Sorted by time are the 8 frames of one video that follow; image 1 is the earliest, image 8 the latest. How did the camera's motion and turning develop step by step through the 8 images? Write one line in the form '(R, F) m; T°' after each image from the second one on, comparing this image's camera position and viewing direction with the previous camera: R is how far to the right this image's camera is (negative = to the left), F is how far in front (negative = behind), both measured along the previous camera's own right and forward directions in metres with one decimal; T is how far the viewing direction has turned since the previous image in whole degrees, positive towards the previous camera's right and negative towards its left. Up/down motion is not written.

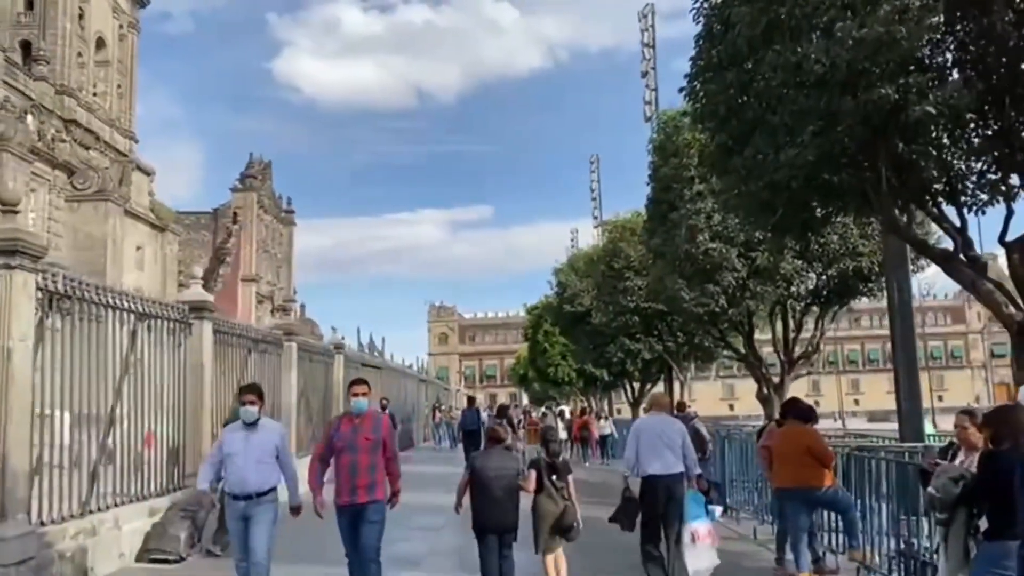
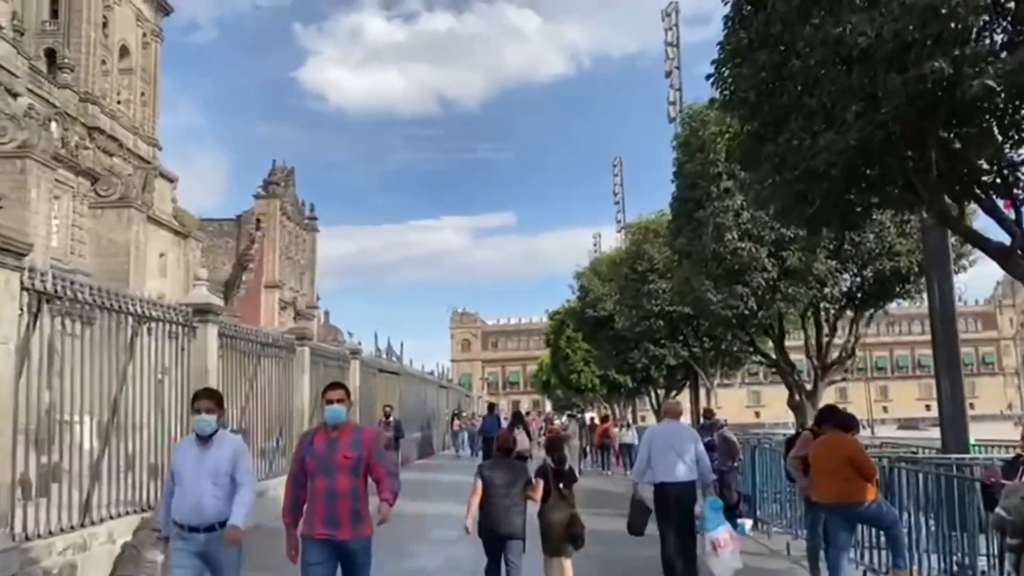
(+0.1, +0.6) m; -1°
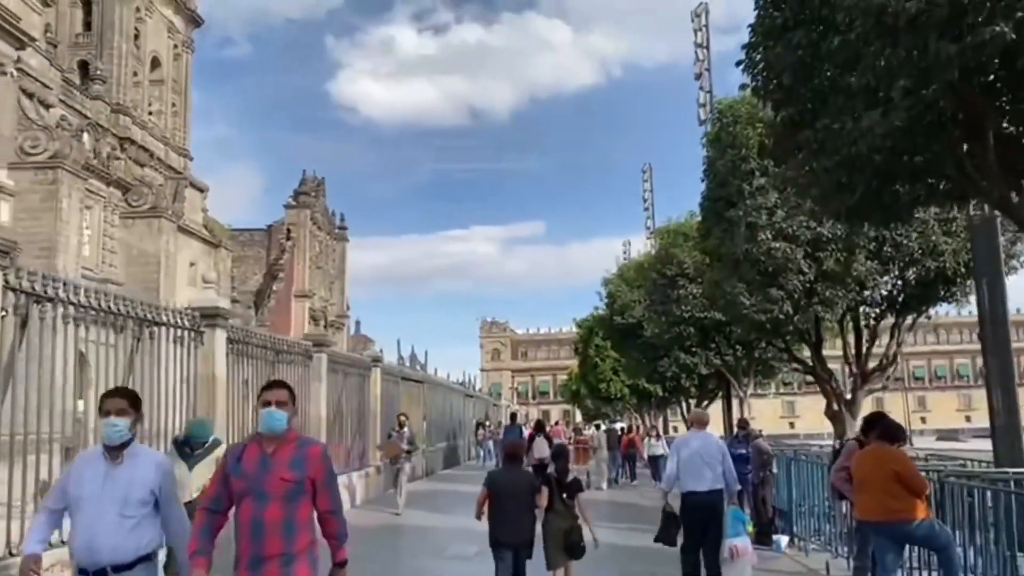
(+0.1, +0.5) m; -2°
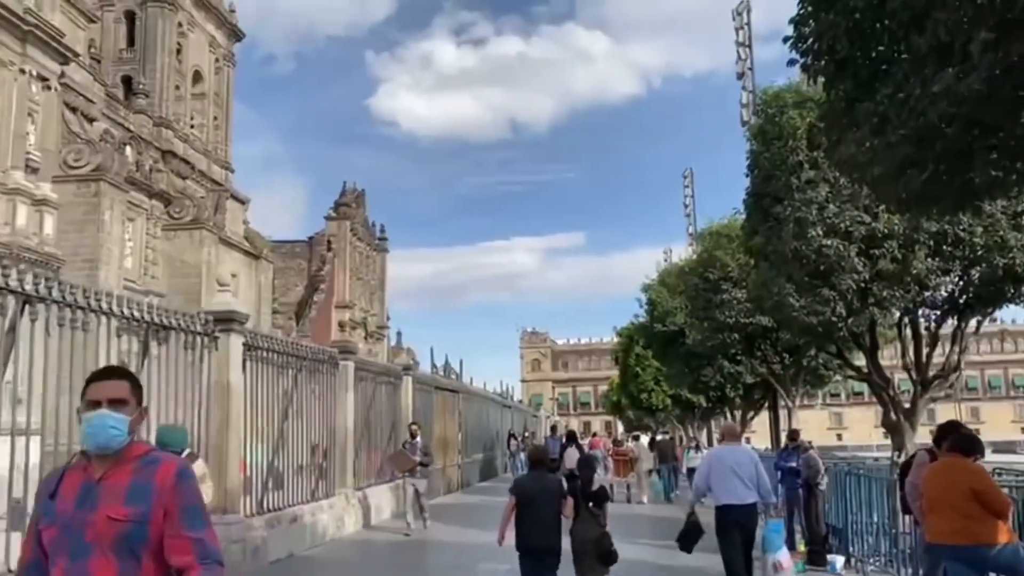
(+0.1, +0.7) m; -3°
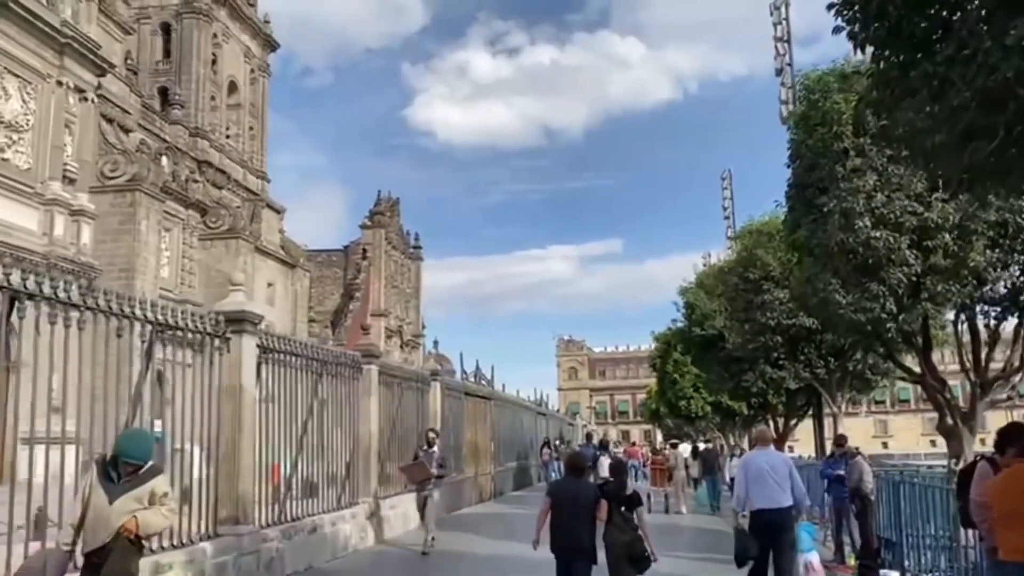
(+0.1, +0.6) m; -2°
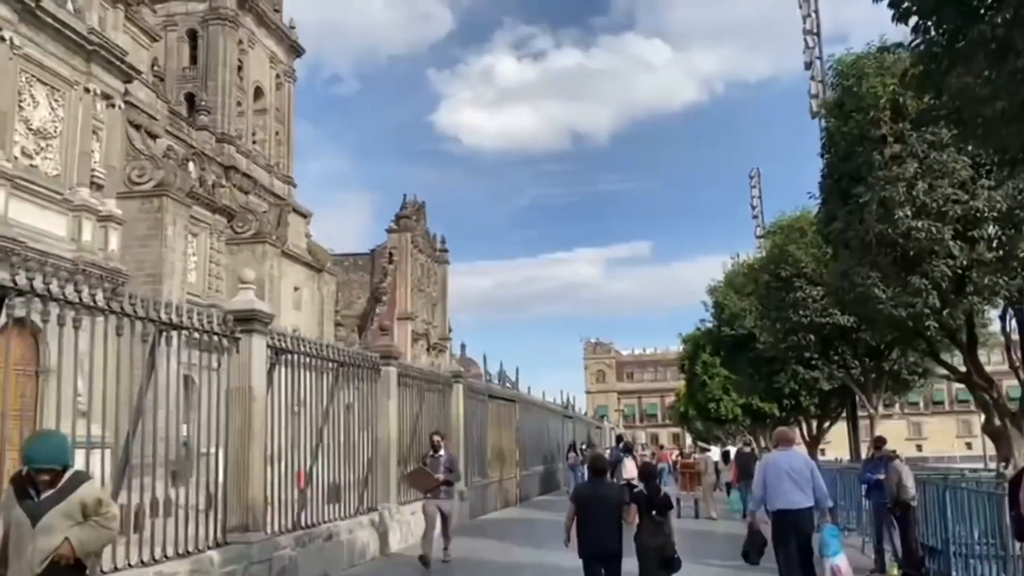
(+0.1, +0.4) m; -2°
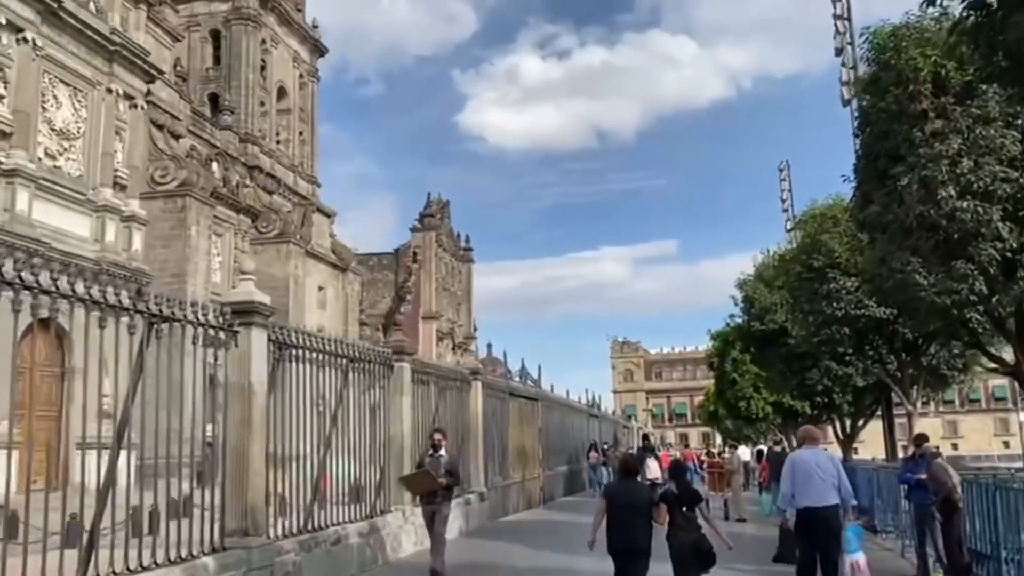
(+0.1, +0.6) m; -2°
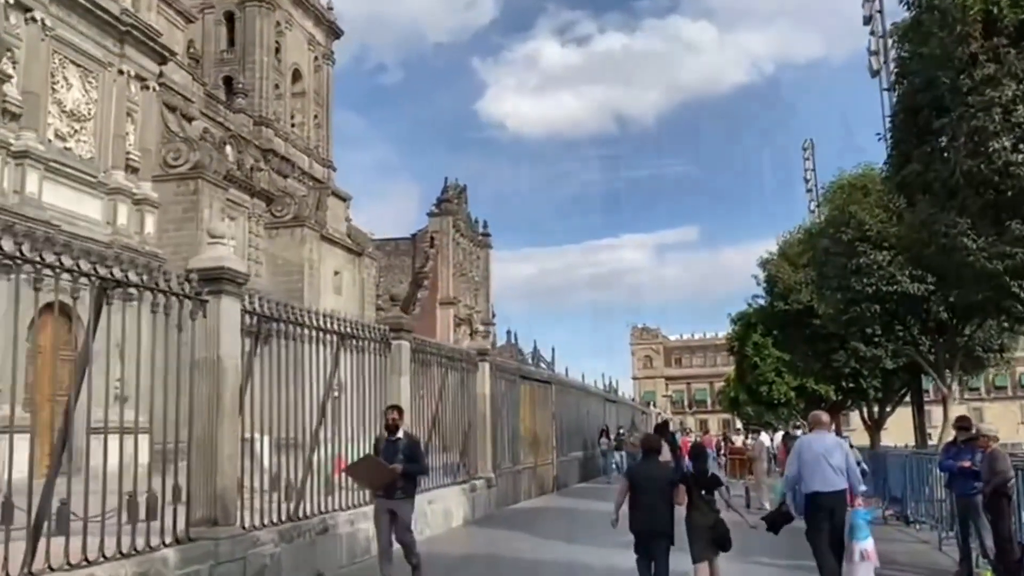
(+0.2, +0.9) m; -1°
